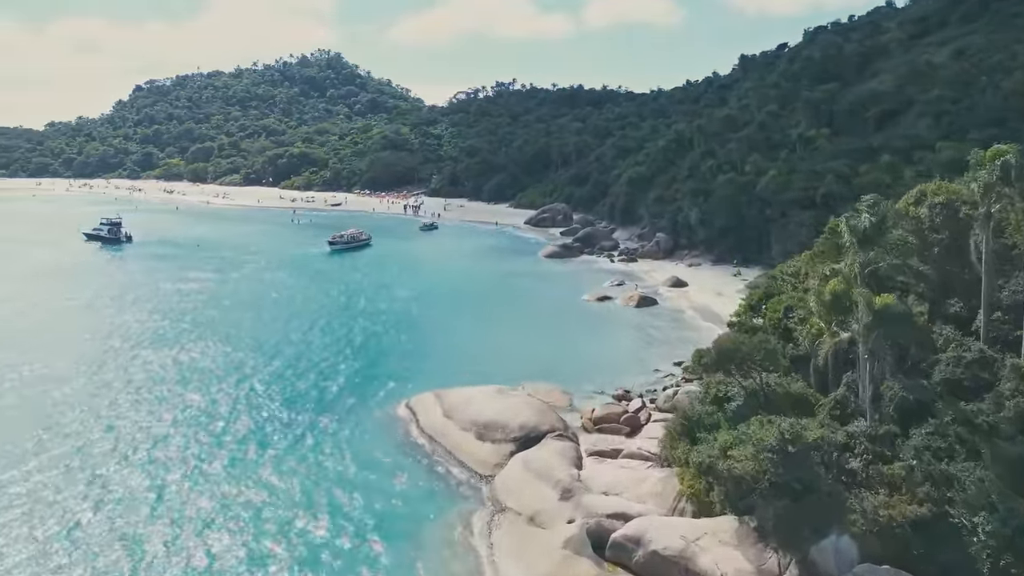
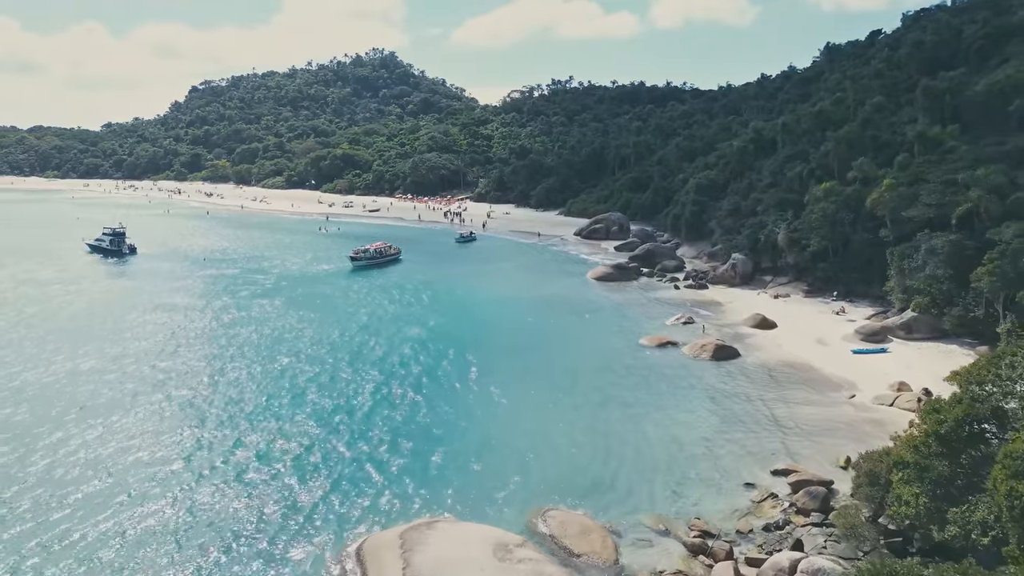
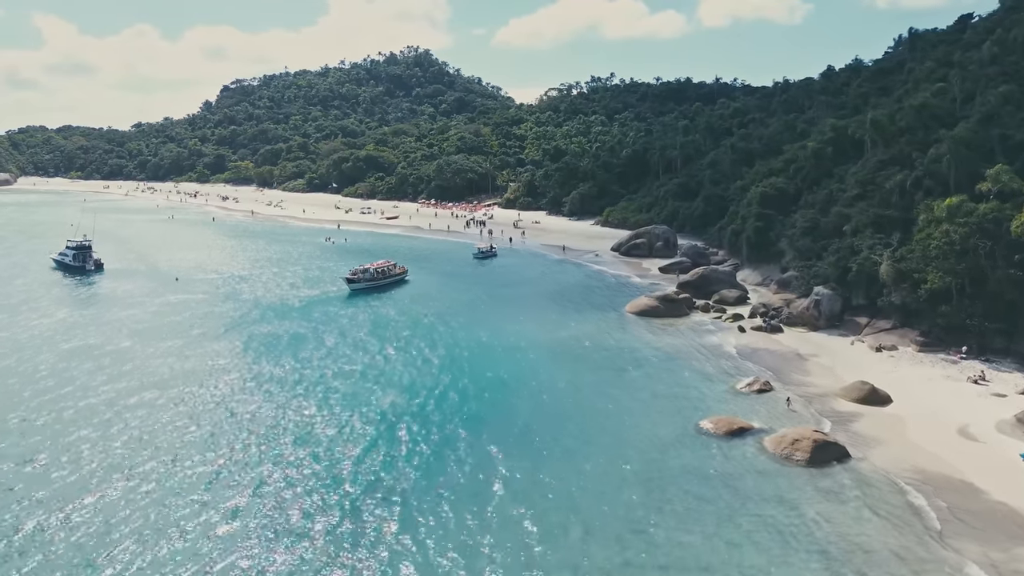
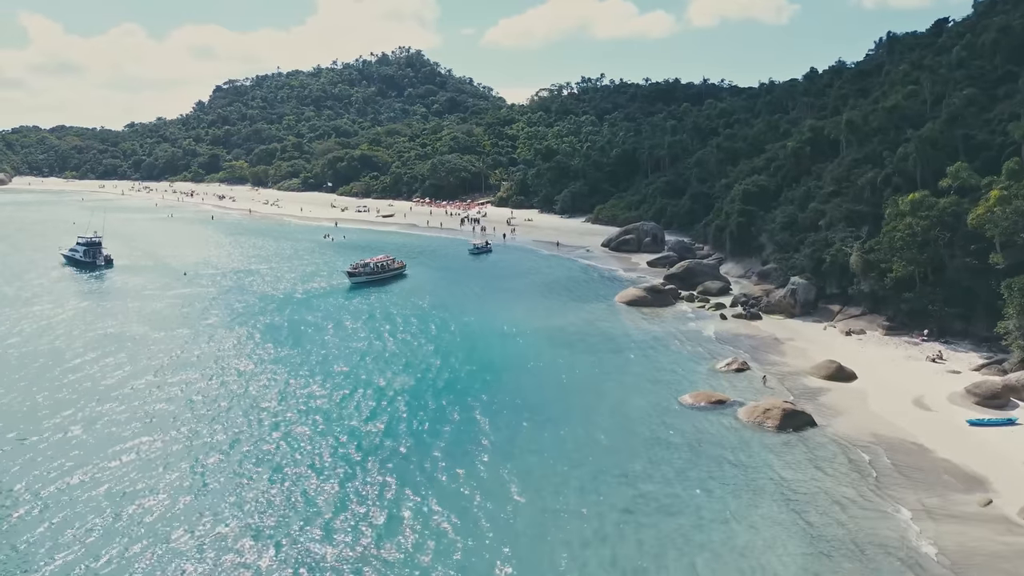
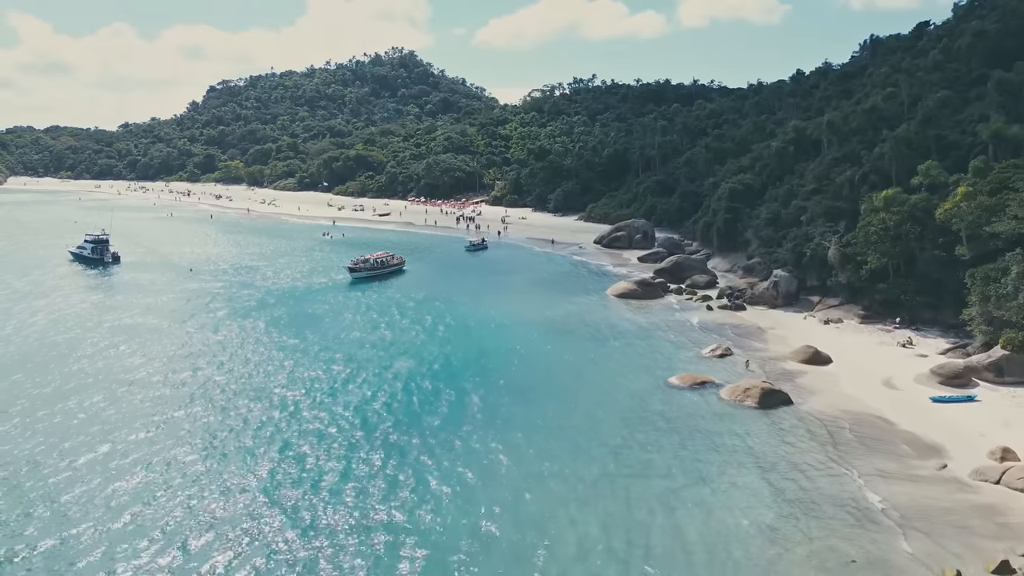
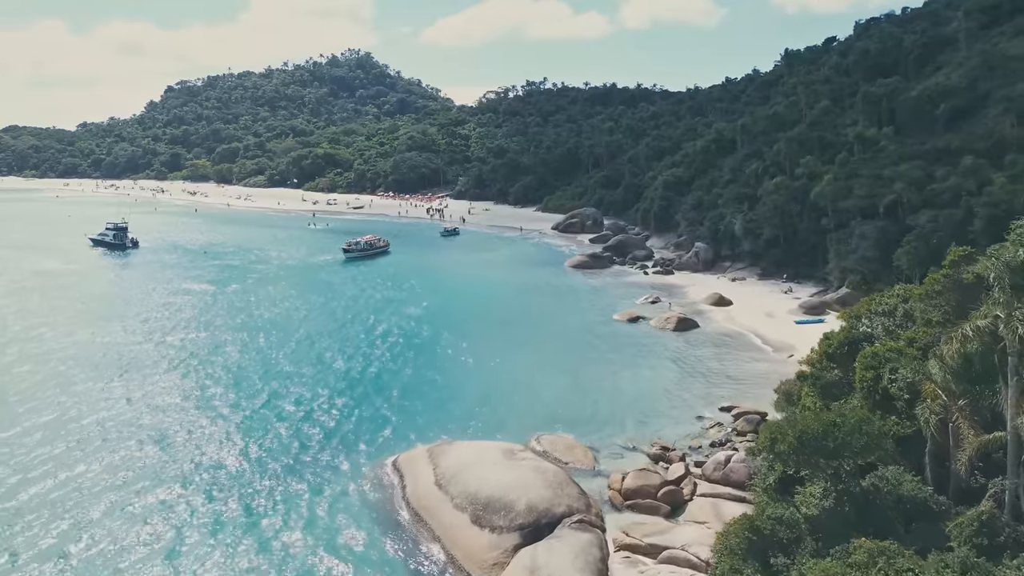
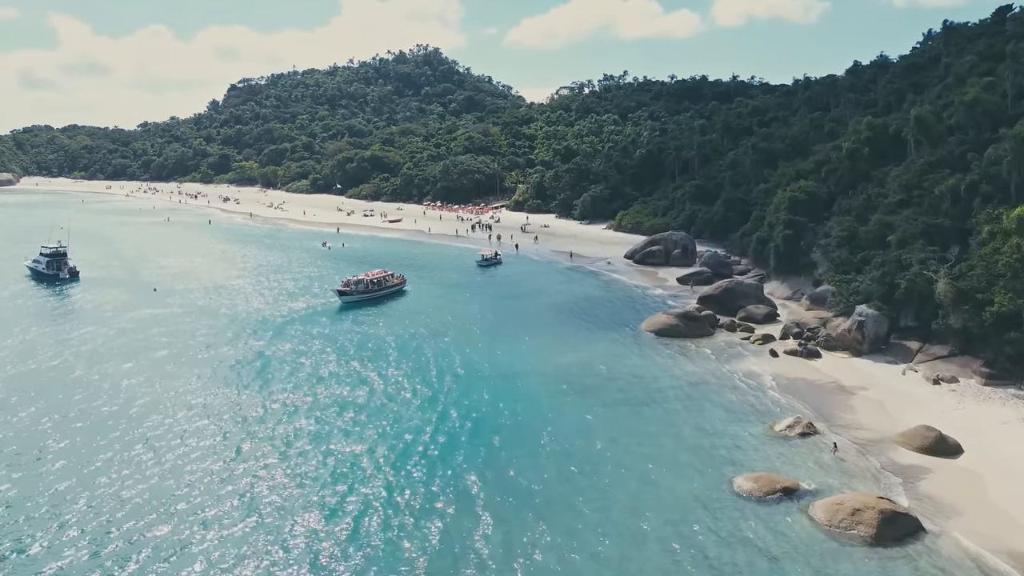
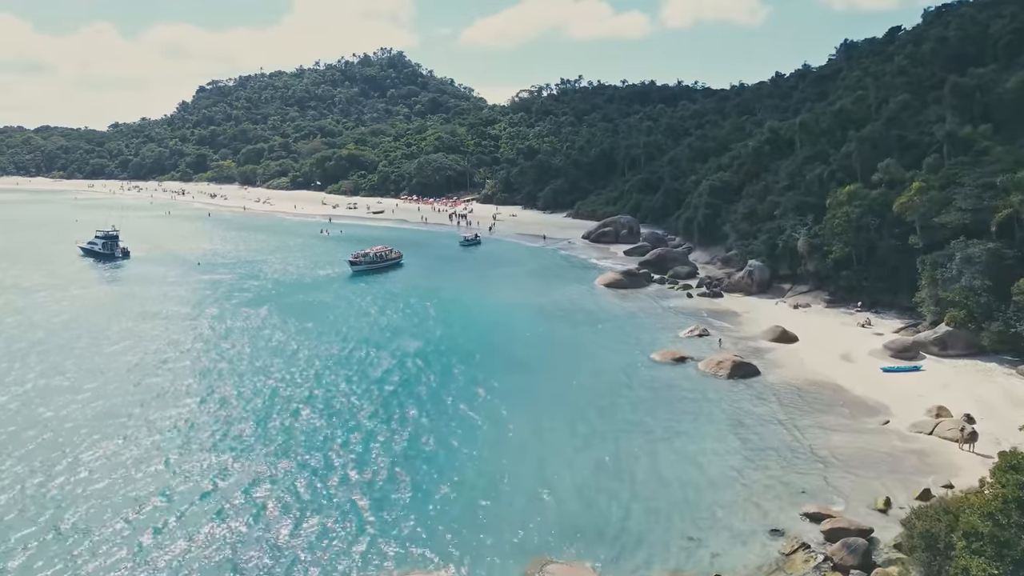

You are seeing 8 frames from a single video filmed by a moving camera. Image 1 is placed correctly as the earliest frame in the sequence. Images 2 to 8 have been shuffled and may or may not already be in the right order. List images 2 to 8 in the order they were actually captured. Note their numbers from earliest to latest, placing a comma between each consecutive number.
6, 2, 8, 5, 4, 3, 7
